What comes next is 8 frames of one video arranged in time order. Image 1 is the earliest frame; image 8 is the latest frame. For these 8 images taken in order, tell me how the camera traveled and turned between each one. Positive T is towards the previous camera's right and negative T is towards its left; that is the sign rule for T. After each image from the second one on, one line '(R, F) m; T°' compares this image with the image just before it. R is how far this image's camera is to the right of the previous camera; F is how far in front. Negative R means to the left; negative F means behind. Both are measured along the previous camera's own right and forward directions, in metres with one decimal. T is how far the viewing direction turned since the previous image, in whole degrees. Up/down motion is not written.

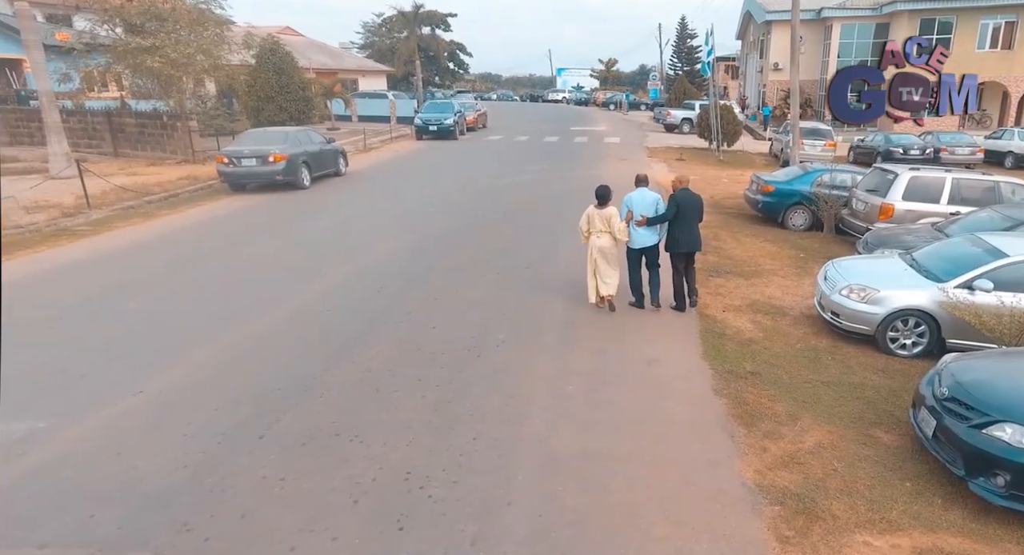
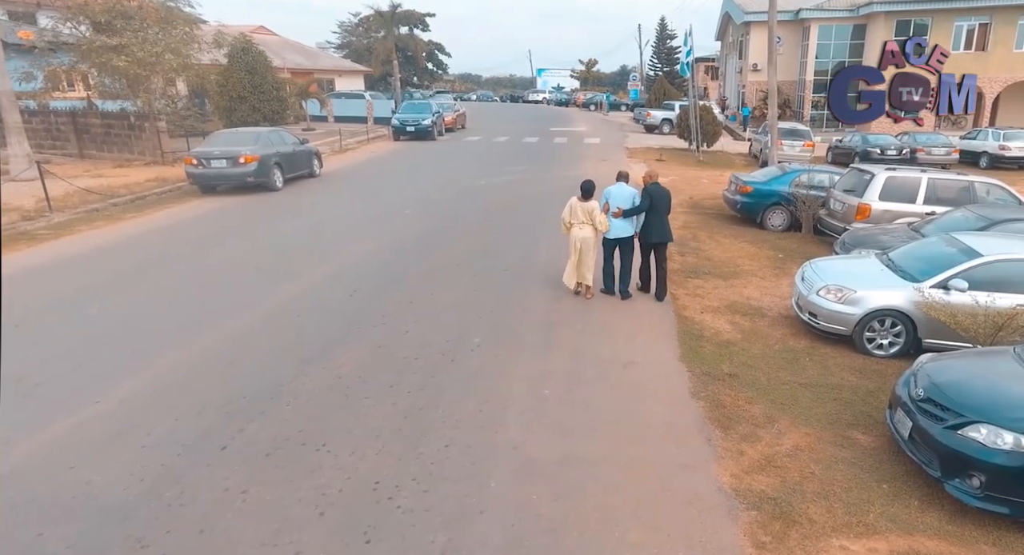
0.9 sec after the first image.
(+0.1, +0.1) m; +1°
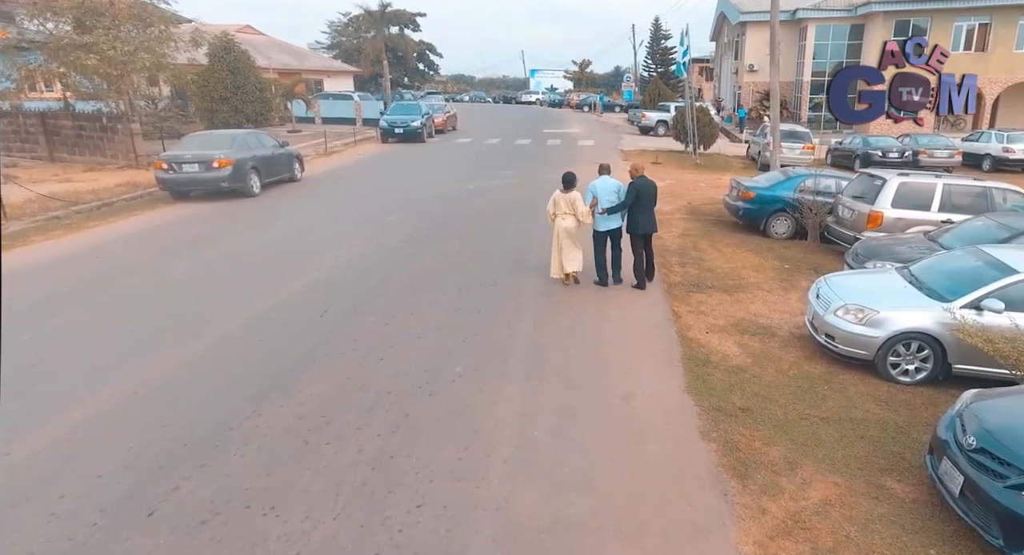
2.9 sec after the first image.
(+0.1, +0.7) m; +1°
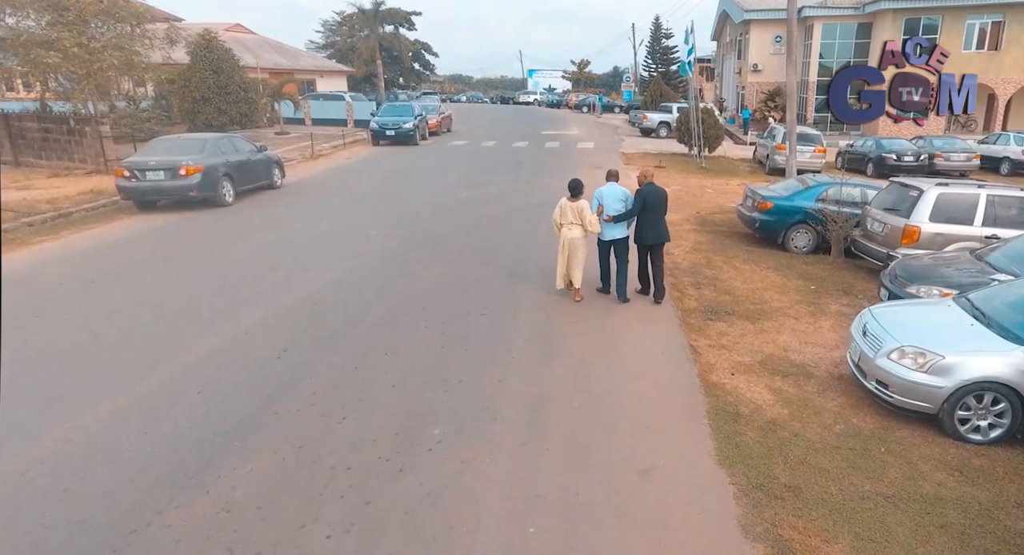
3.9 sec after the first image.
(0.0, +1.0) m; 0°
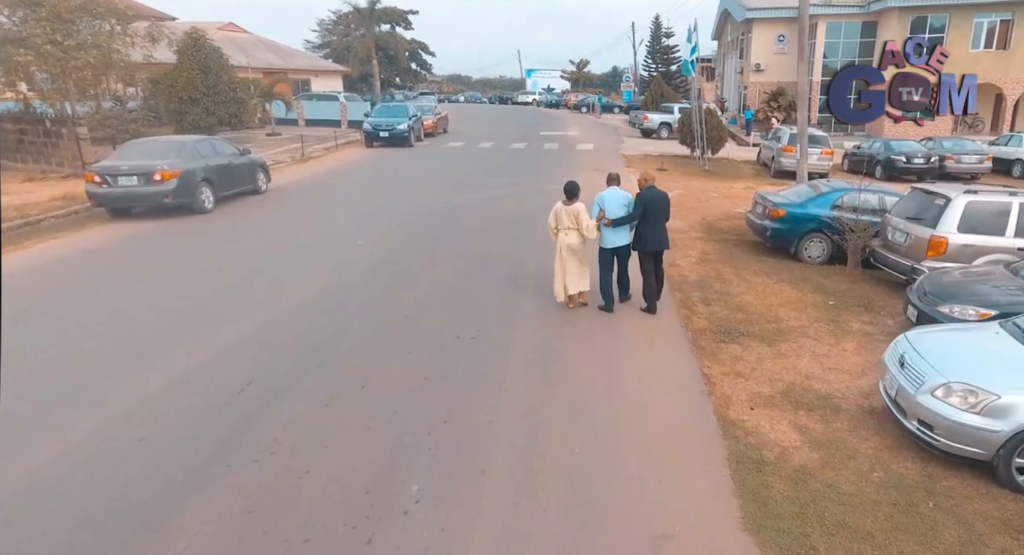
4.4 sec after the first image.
(0.0, +0.6) m; 0°
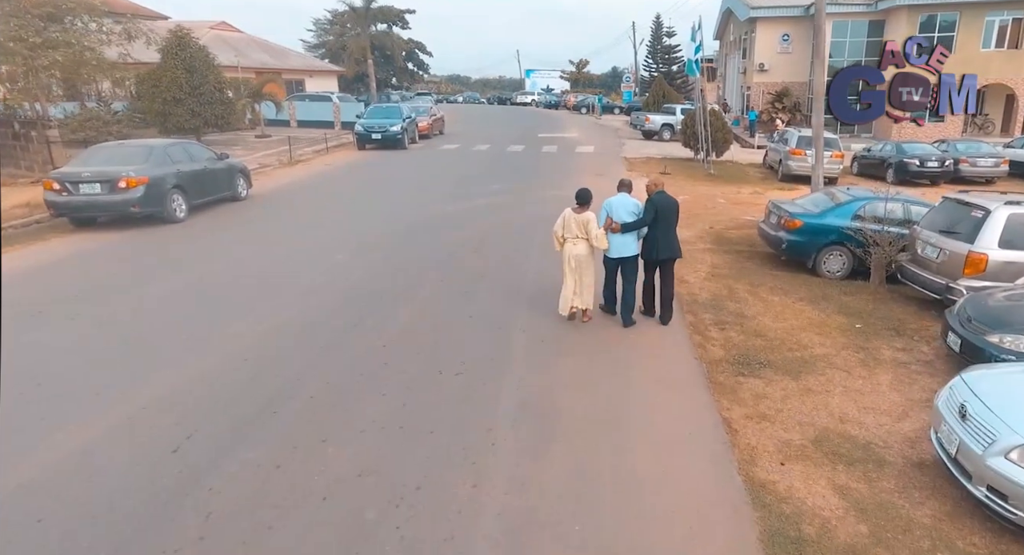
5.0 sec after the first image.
(+0.1, +0.8) m; 0°
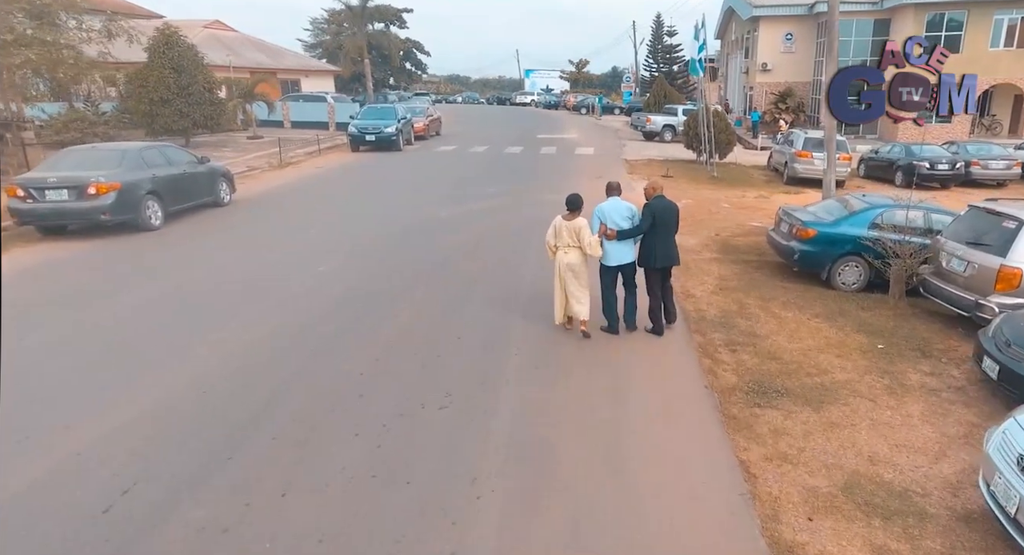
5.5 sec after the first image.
(+0.1, +0.6) m; 0°
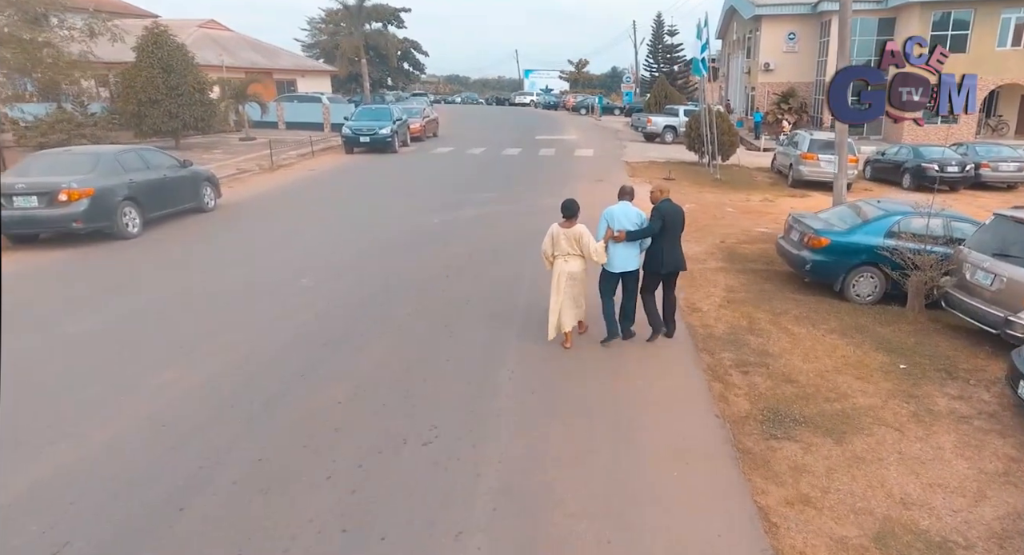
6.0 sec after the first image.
(+0.1, +0.5) m; 0°
